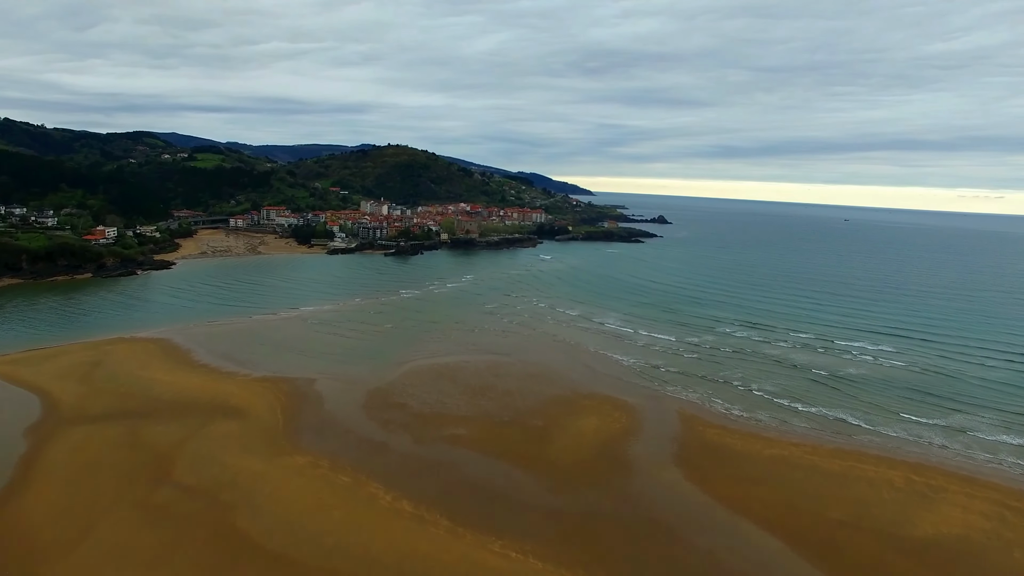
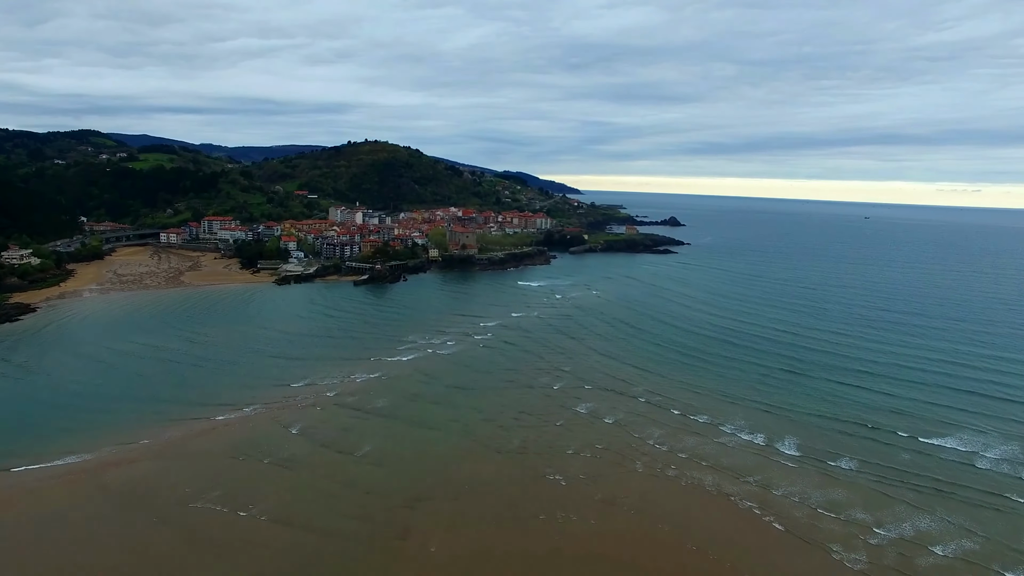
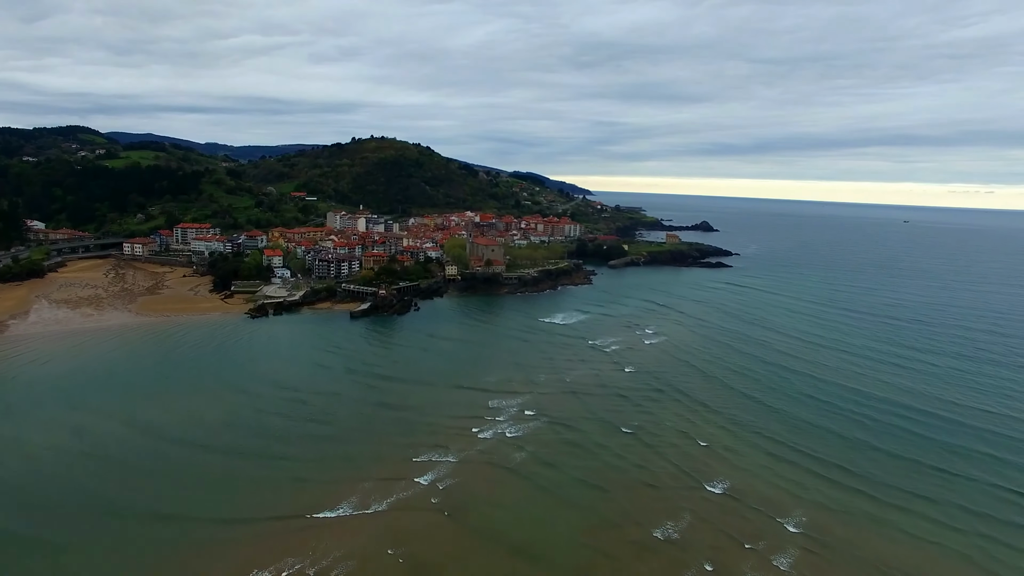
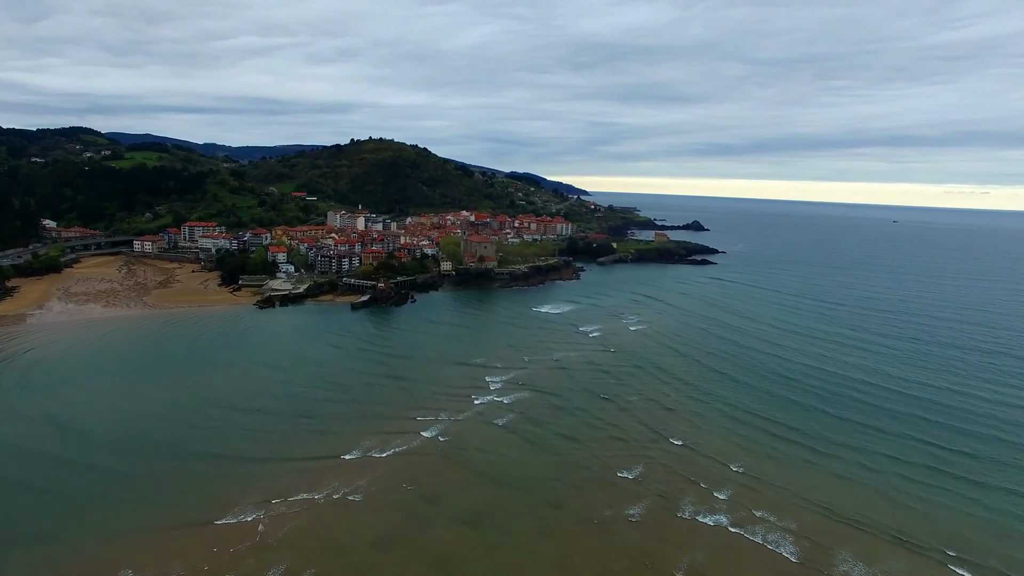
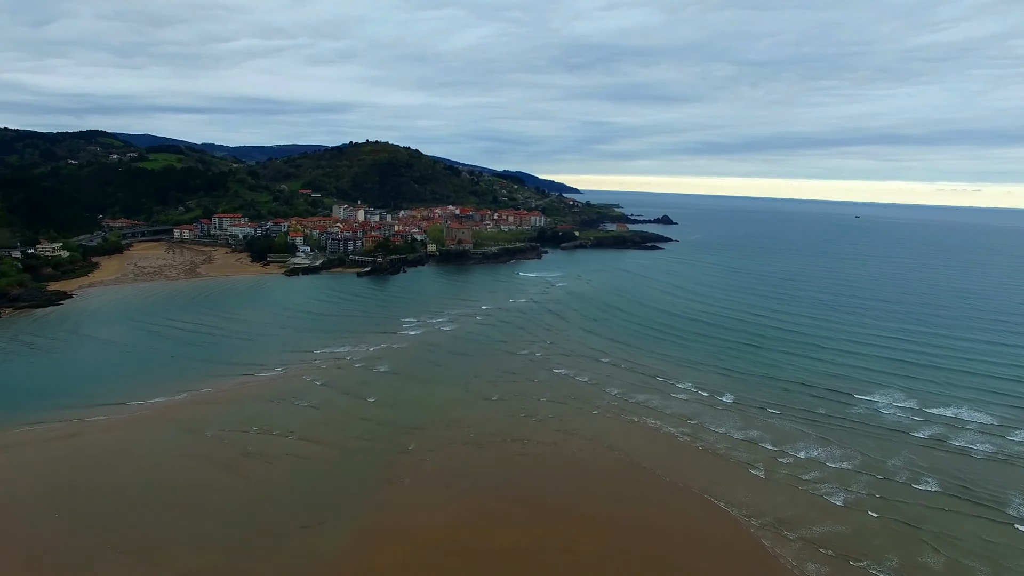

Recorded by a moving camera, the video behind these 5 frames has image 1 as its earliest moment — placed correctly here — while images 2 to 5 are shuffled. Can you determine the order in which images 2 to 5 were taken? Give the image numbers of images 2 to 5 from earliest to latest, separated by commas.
5, 2, 4, 3
